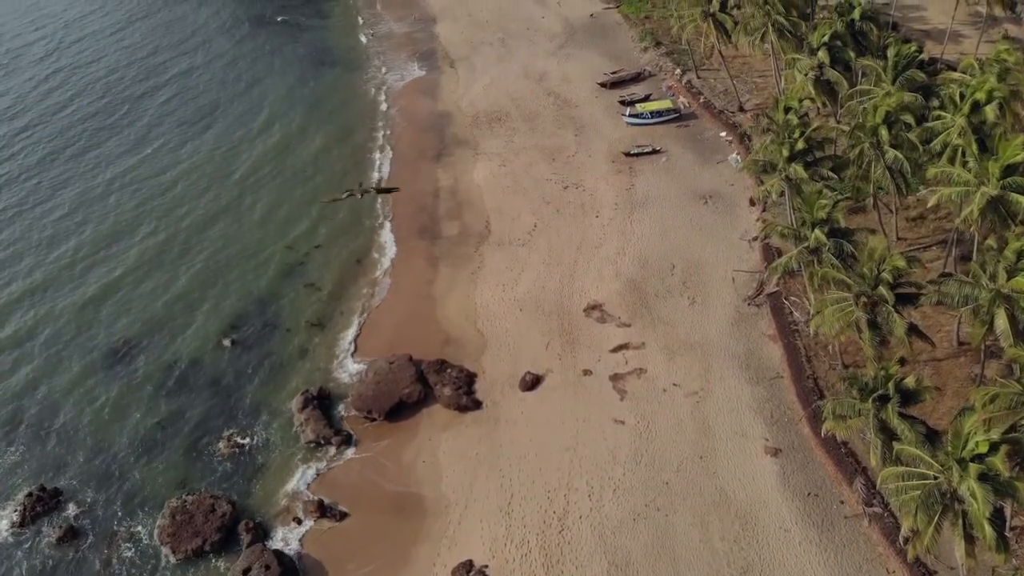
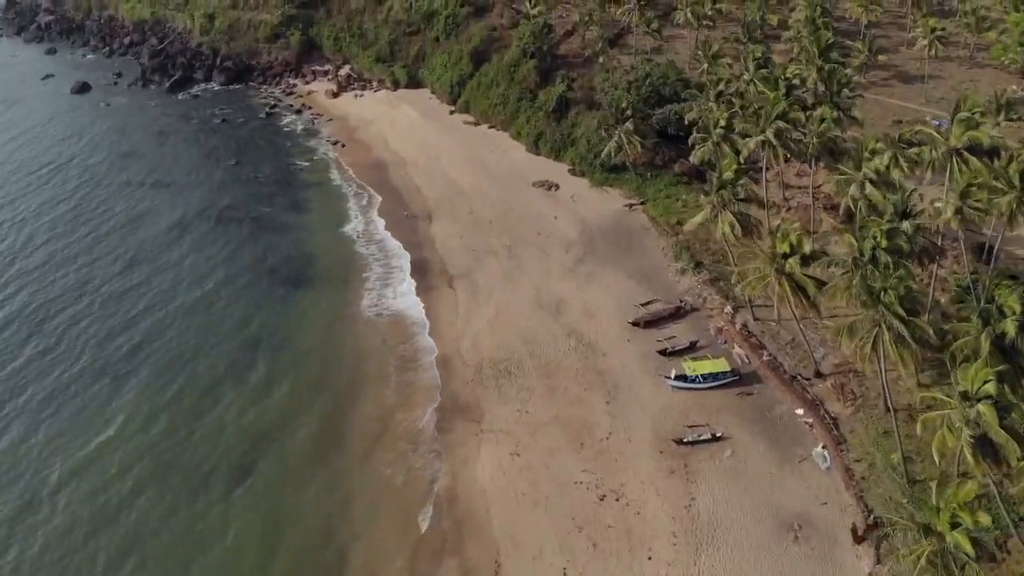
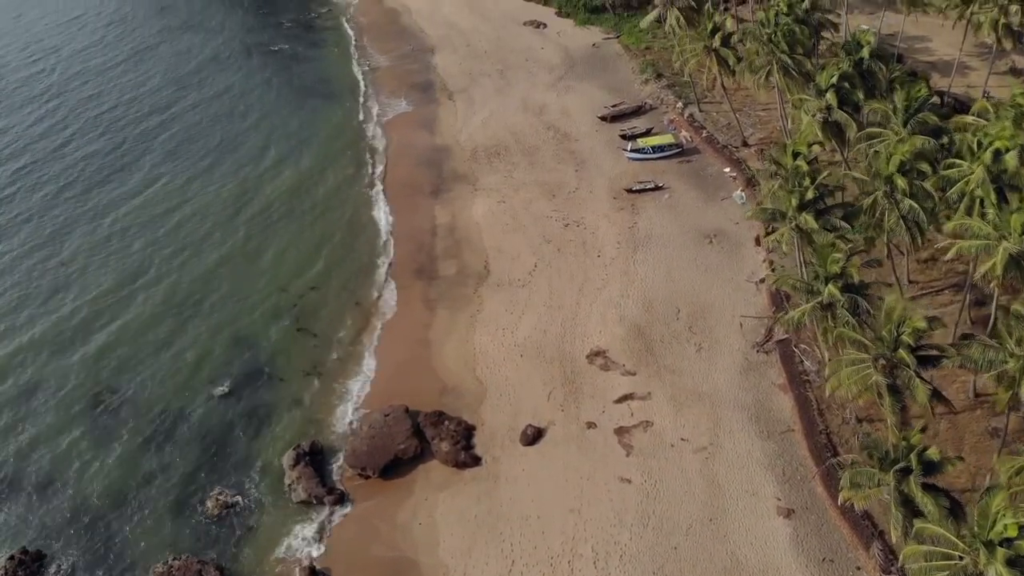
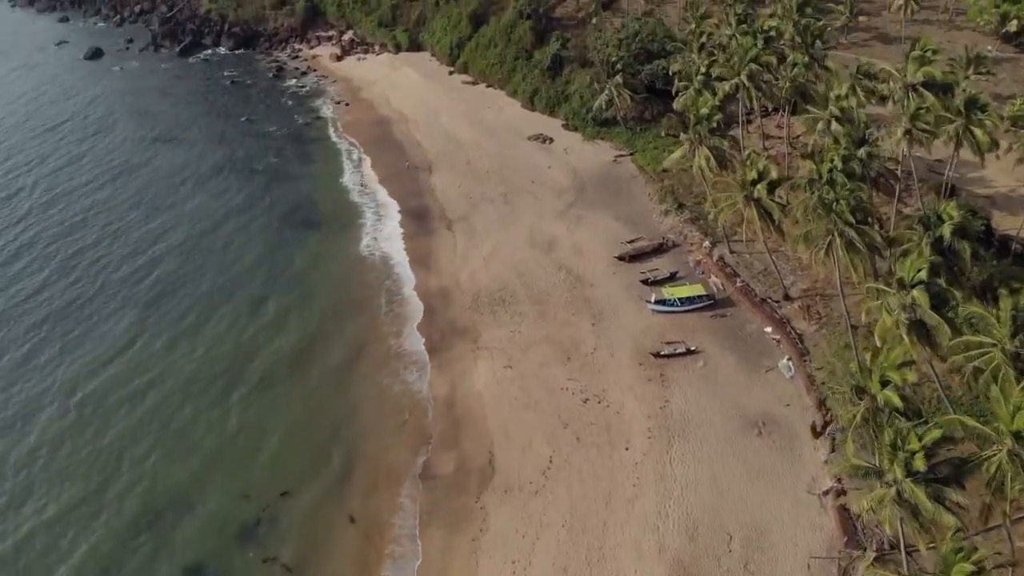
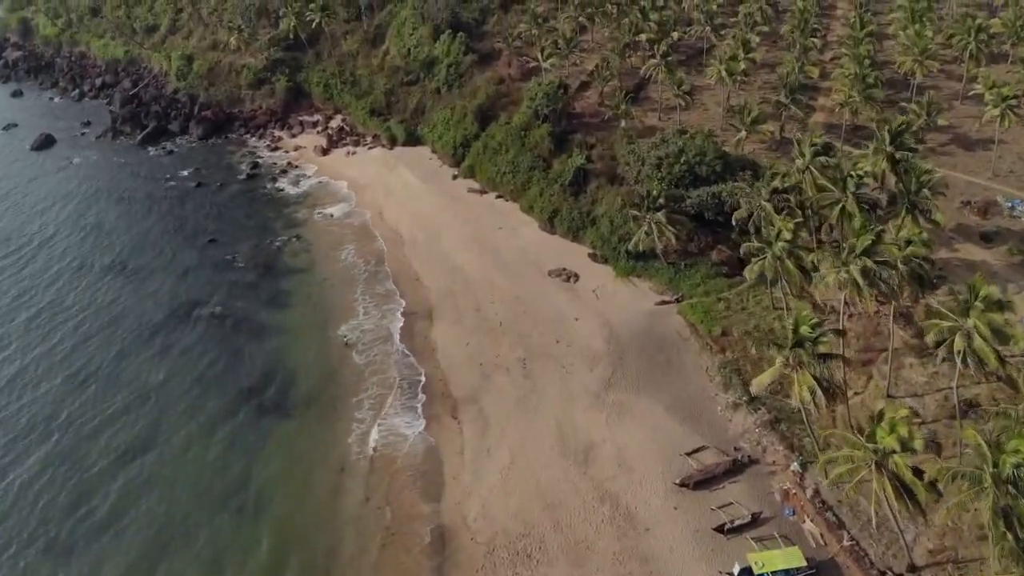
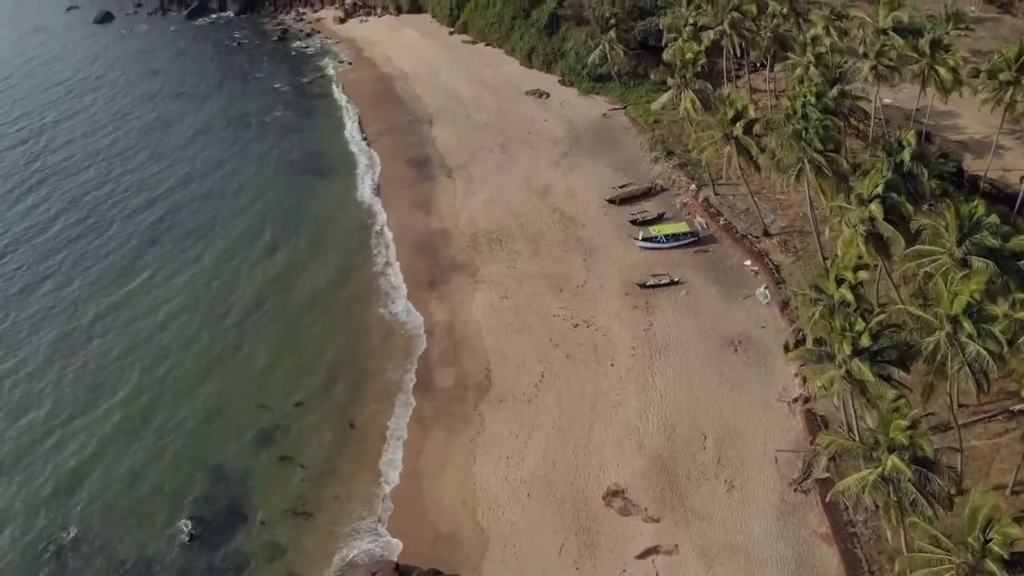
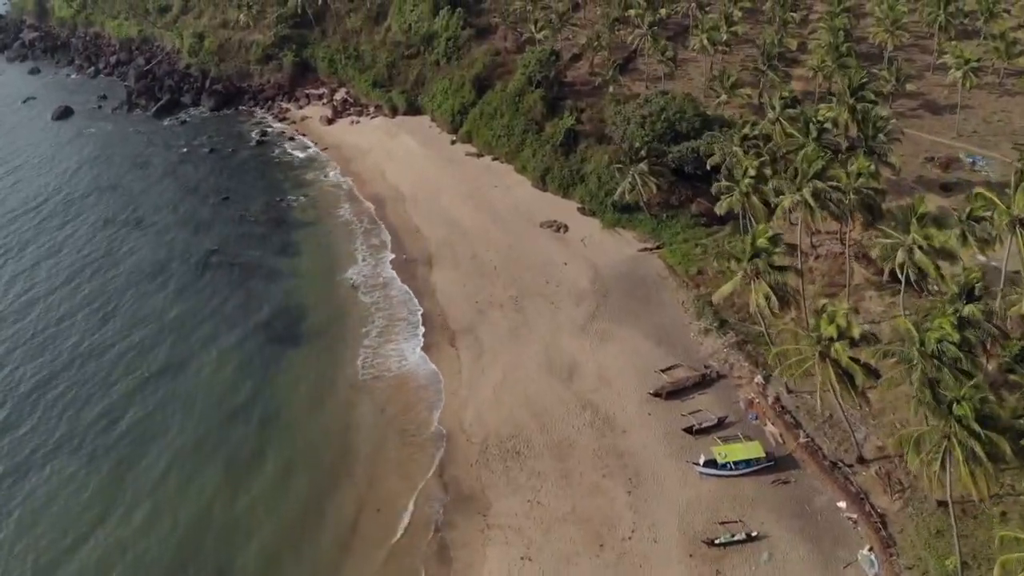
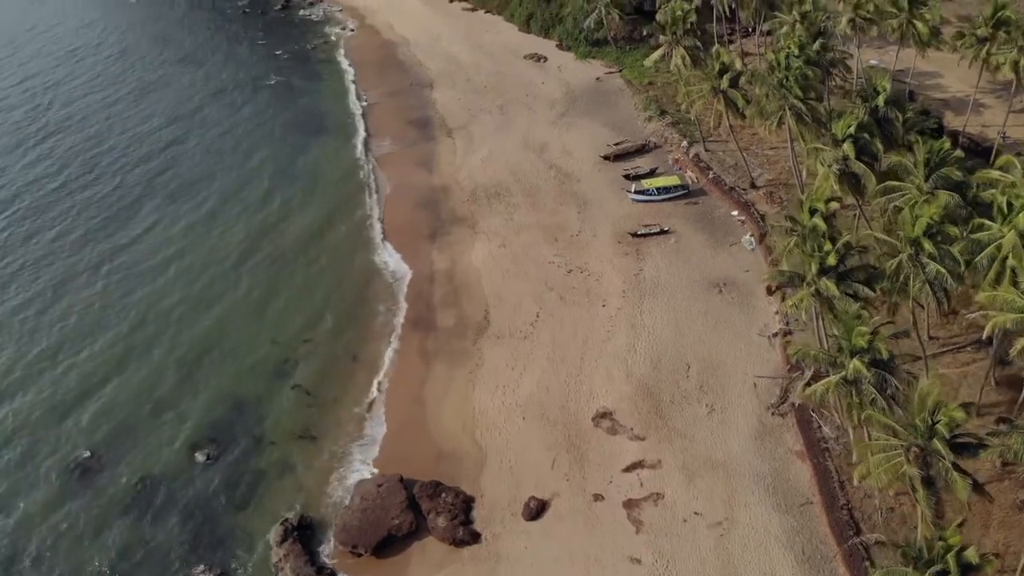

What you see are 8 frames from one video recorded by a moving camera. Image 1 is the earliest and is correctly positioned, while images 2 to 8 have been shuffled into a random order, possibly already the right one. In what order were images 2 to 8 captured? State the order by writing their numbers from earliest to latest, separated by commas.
3, 8, 6, 4, 2, 7, 5
